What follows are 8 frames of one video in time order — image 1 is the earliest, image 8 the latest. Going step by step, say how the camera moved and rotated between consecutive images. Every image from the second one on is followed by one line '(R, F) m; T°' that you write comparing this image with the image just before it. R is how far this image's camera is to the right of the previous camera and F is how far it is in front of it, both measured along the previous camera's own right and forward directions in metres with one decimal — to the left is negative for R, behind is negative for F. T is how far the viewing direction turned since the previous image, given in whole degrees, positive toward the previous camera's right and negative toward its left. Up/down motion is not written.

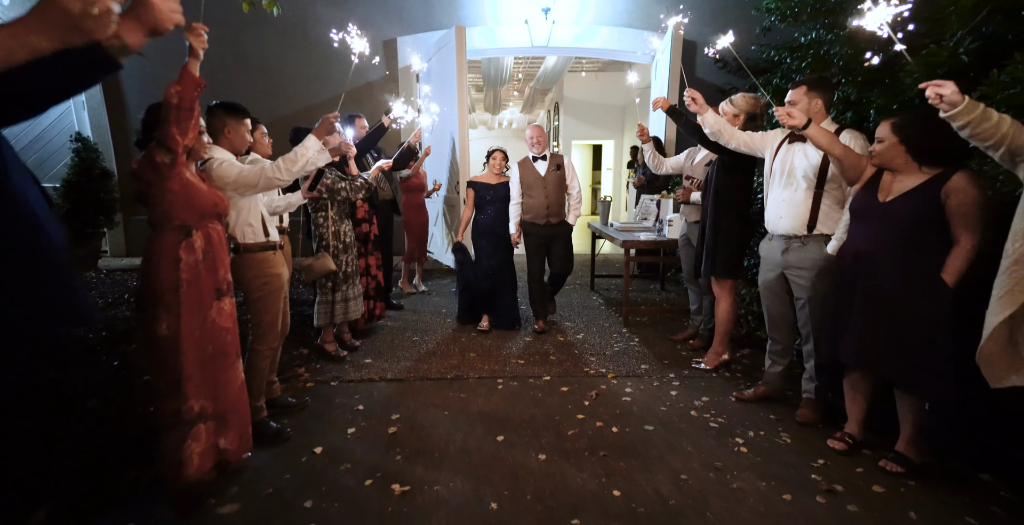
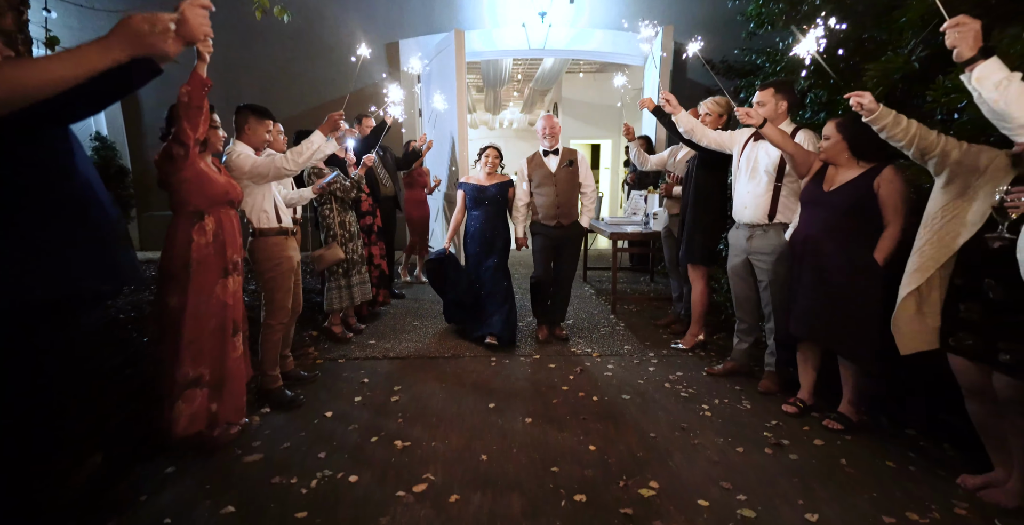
(+0.1, -0.3) m; 0°
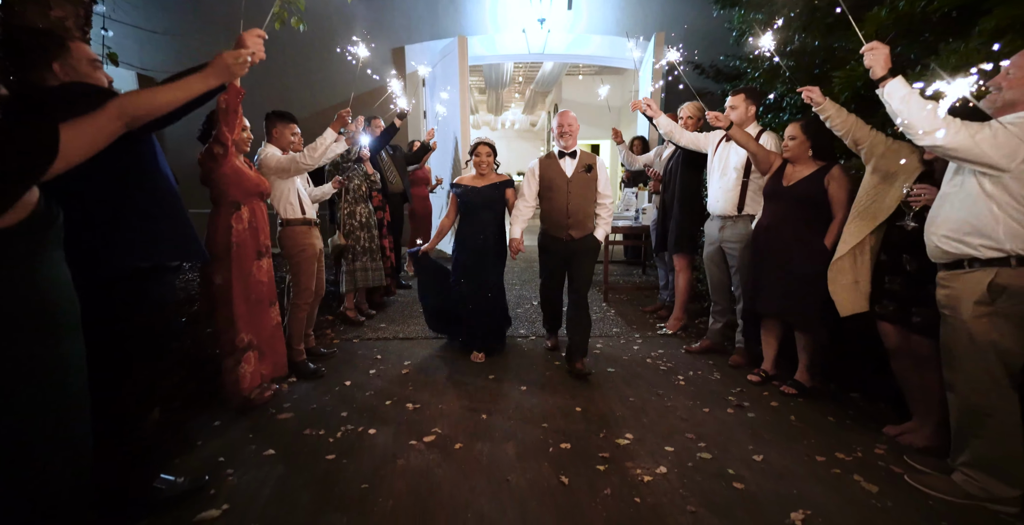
(0.0, -0.4) m; 0°
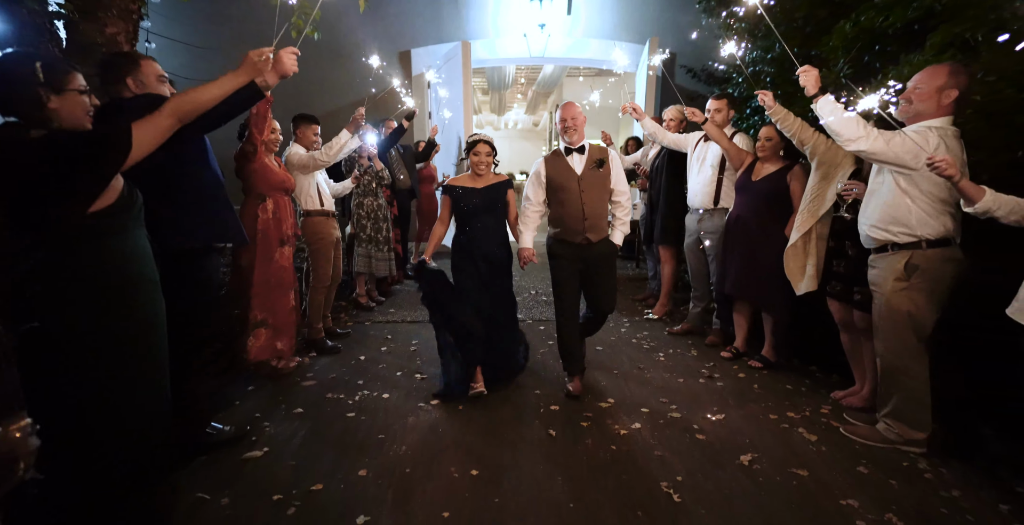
(0.0, -0.4) m; 0°
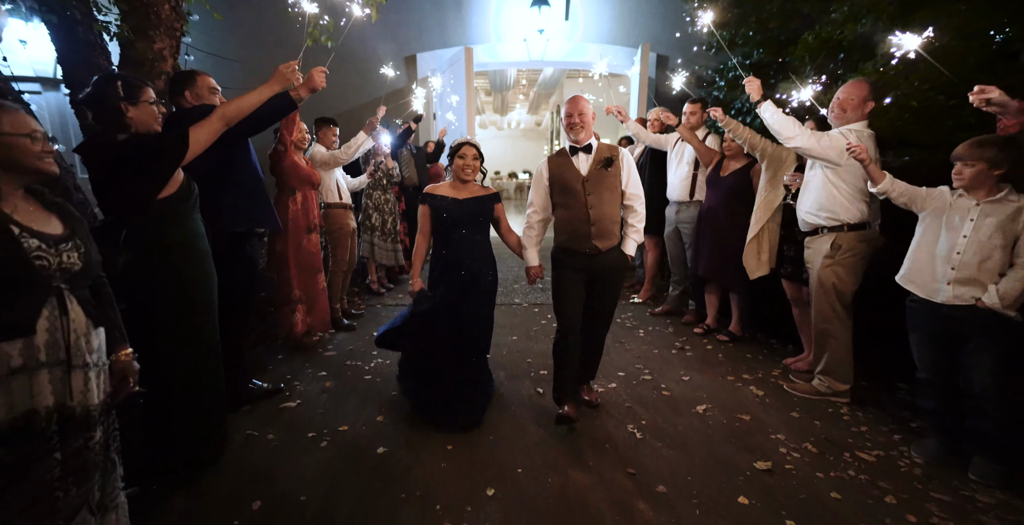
(+0.1, -0.4) m; 0°
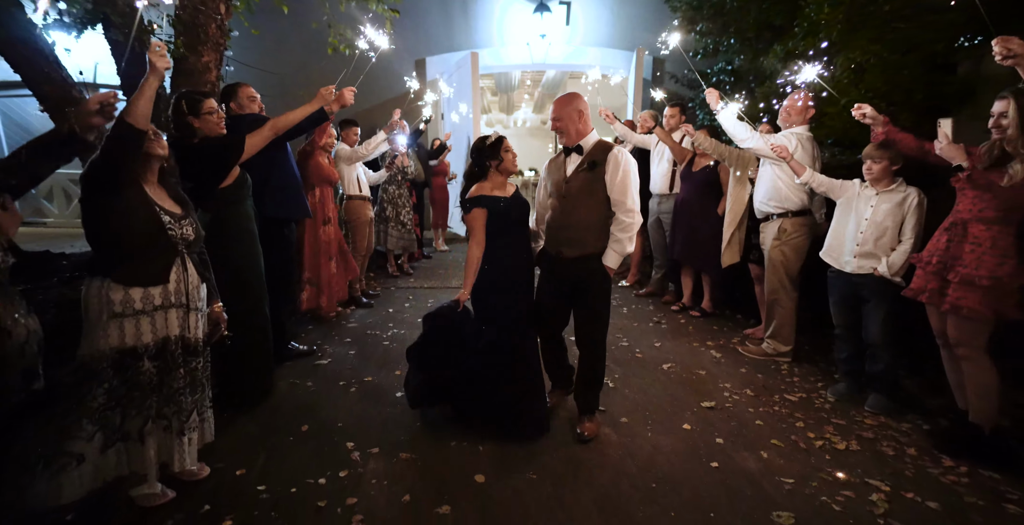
(+0.1, -0.5) m; -1°
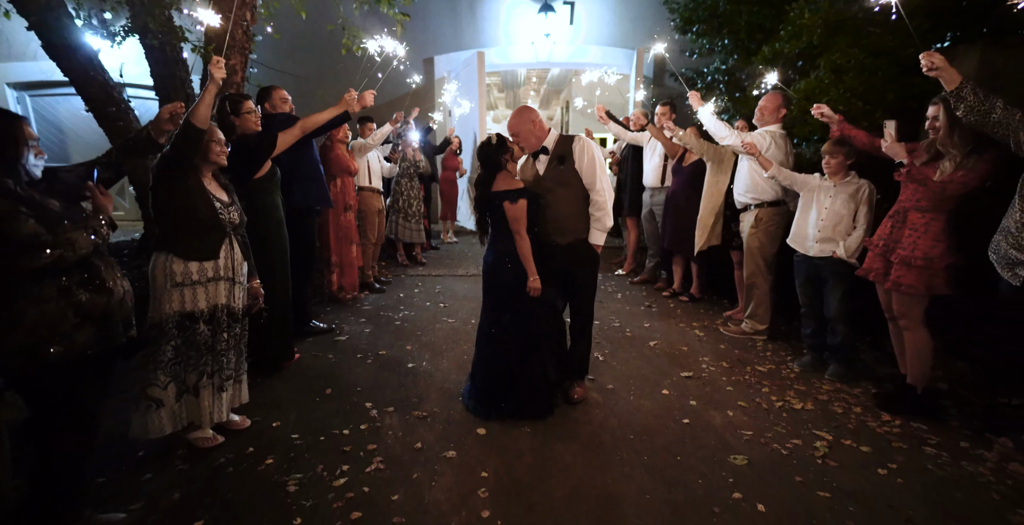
(0.0, -0.3) m; -1°
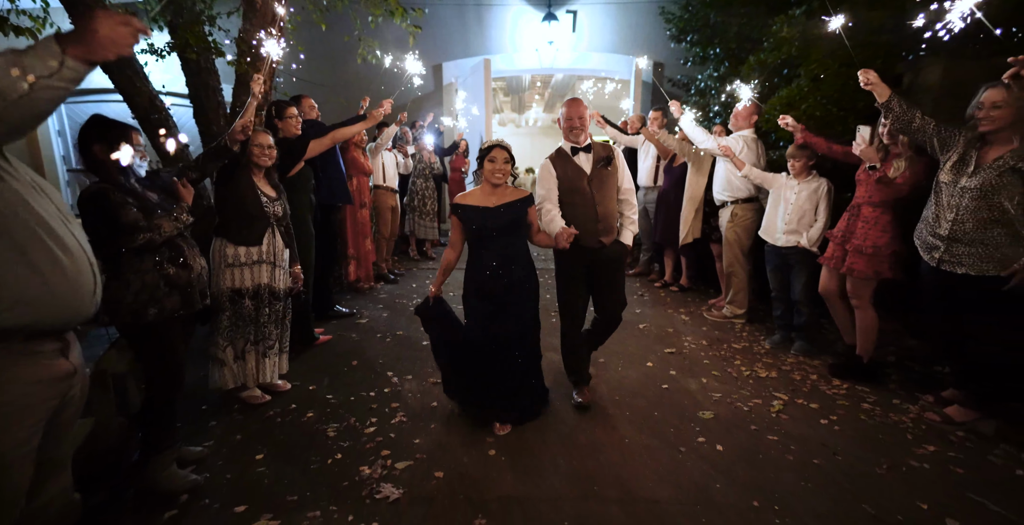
(0.0, -0.4) m; -1°
